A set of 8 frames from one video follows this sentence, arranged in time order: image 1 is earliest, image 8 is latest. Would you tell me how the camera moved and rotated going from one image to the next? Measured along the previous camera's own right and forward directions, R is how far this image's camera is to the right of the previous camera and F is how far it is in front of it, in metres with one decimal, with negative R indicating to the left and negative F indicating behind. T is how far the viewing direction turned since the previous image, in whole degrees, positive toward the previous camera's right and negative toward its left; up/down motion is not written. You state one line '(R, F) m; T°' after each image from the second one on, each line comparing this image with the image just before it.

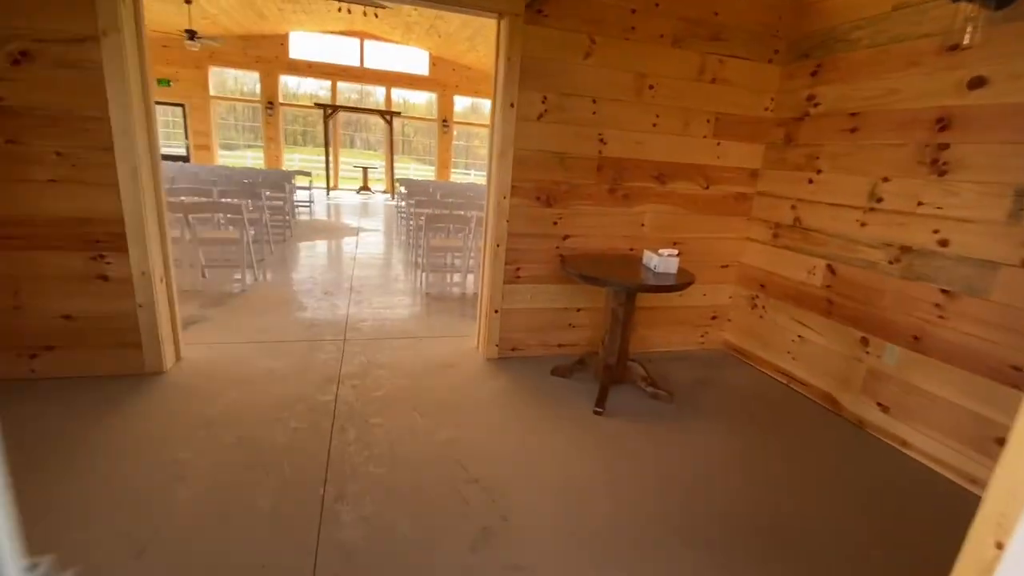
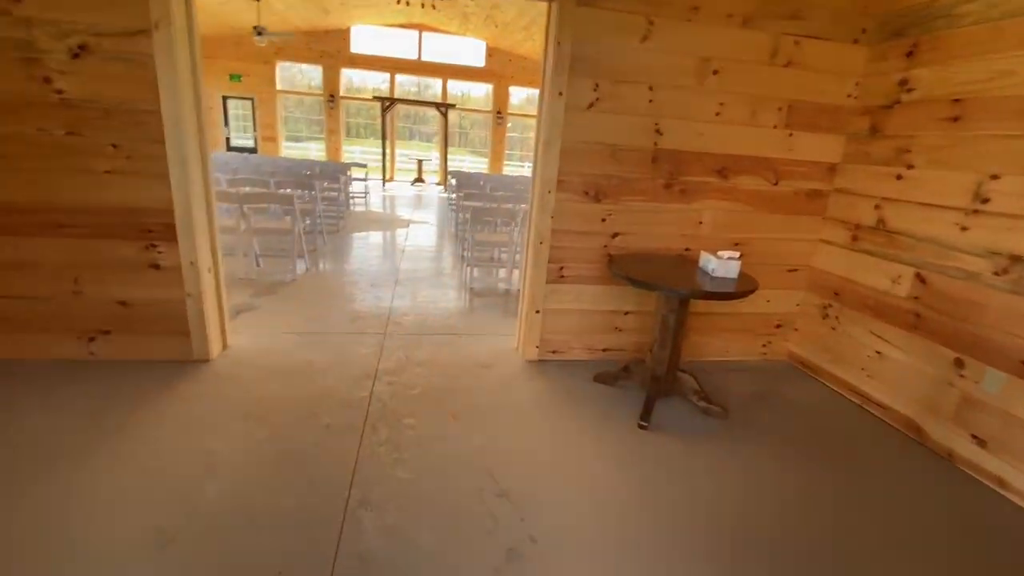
(0.0, +0.1) m; -6°
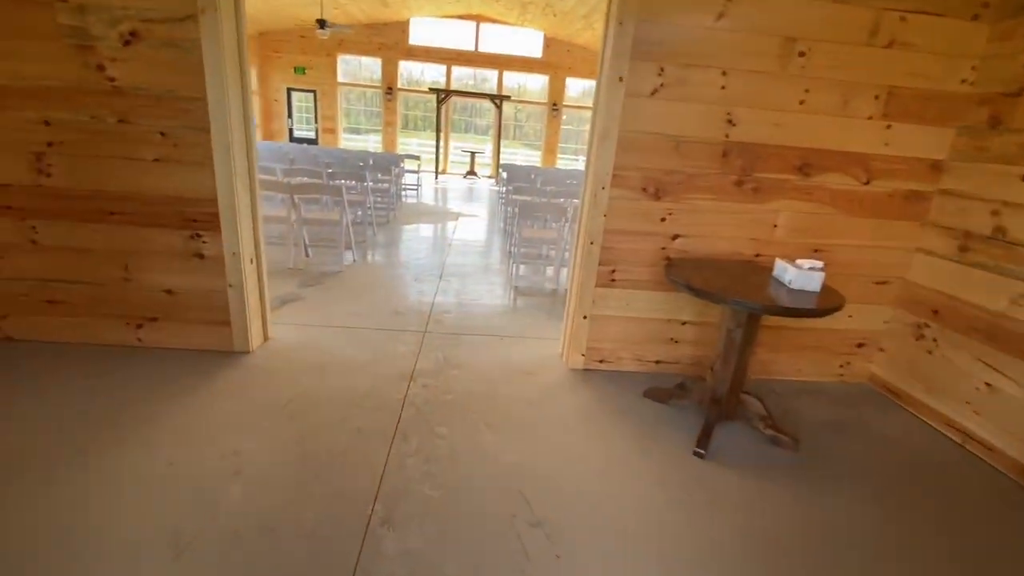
(0.0, +0.2) m; -6°
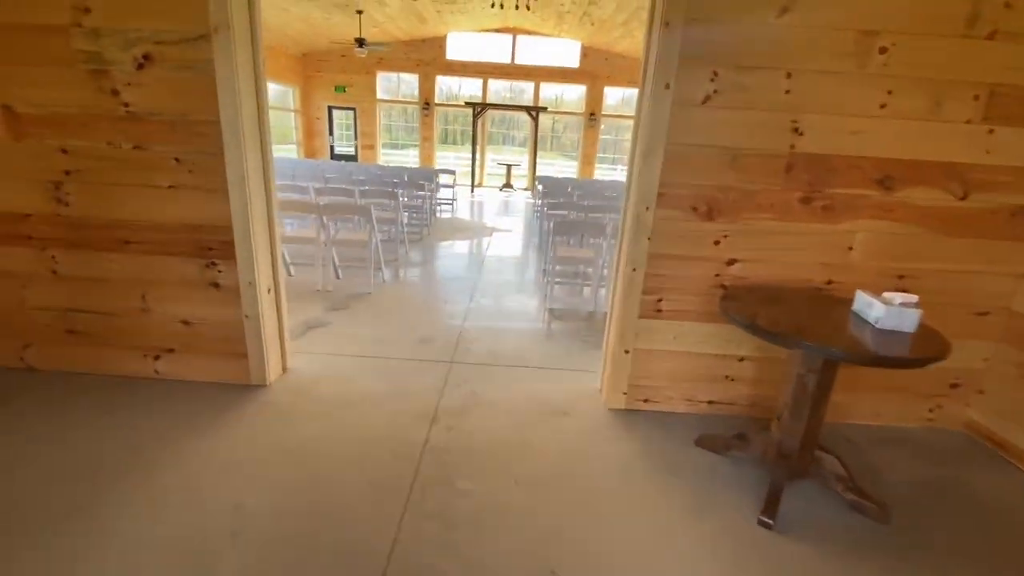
(0.0, +0.3) m; -5°
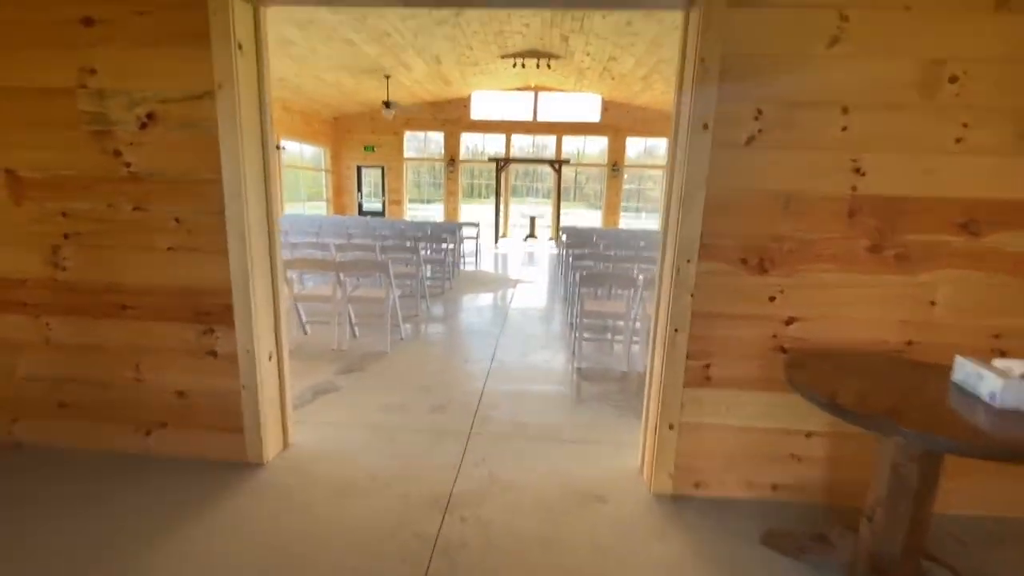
(0.0, +0.3) m; -3°
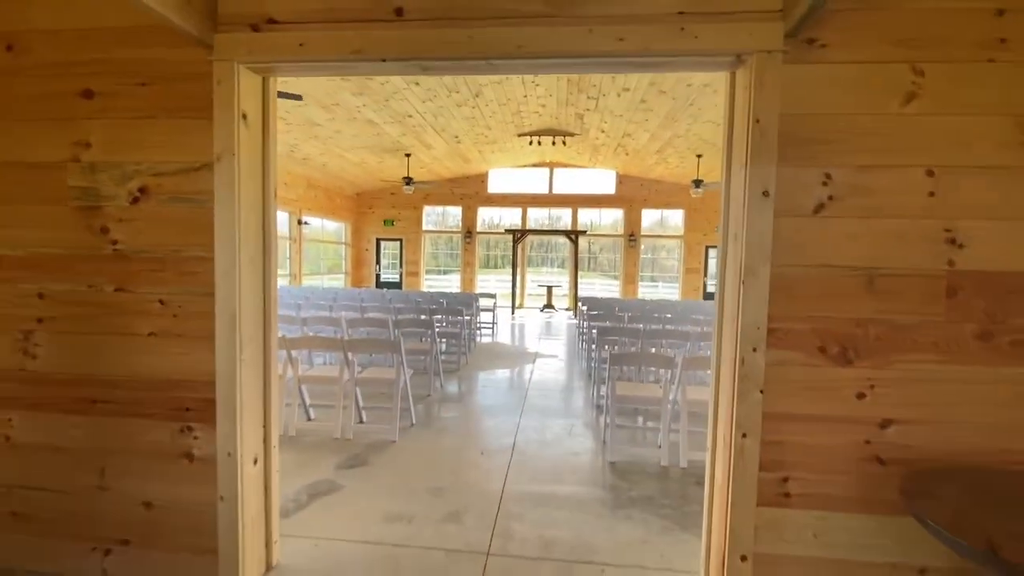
(0.0, +0.3) m; -2°
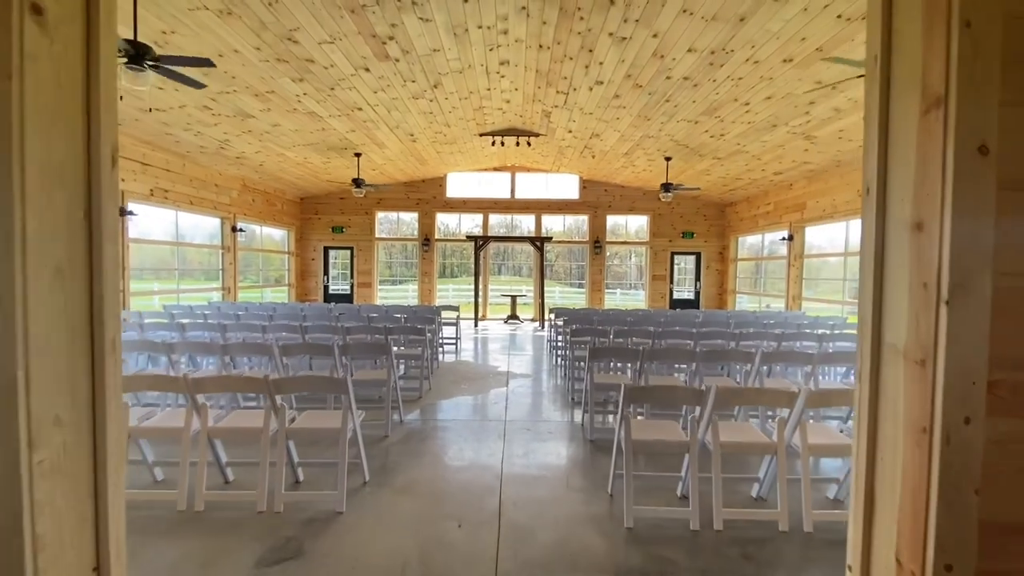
(-0.2, +0.8) m; +5°
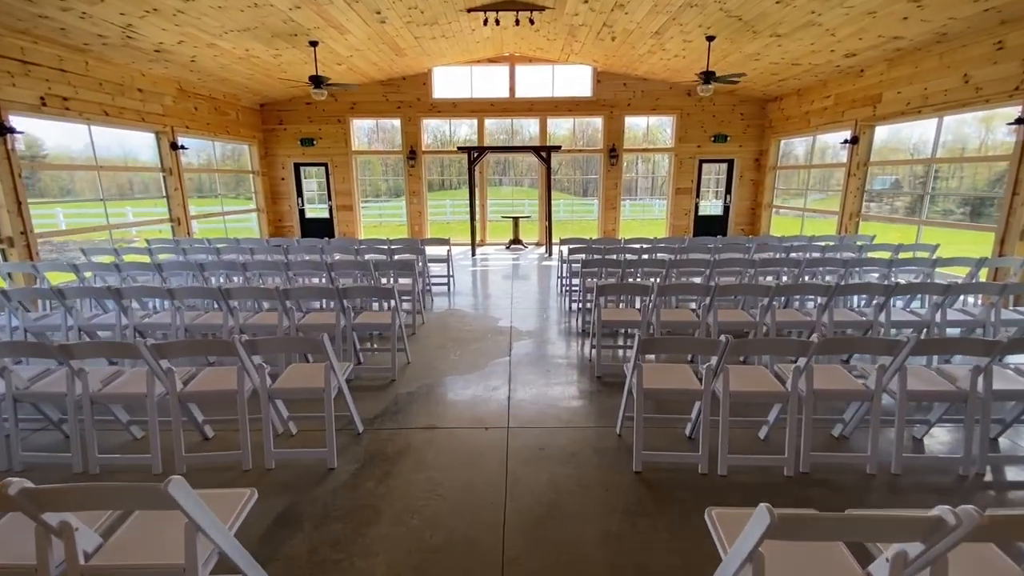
(0.0, +1.5) m; -1°
